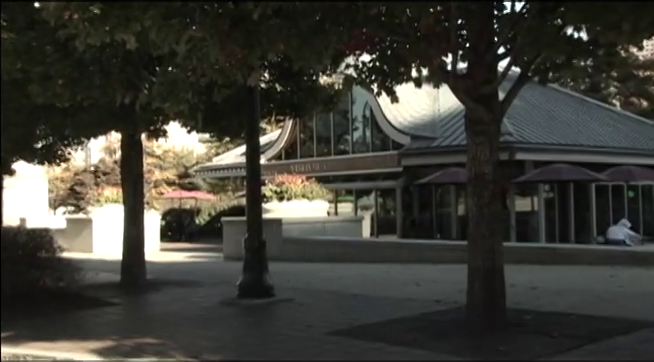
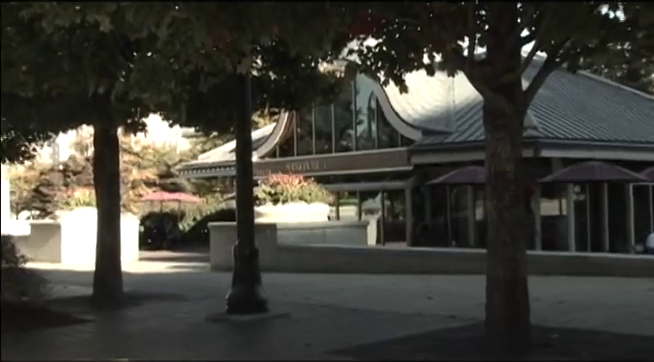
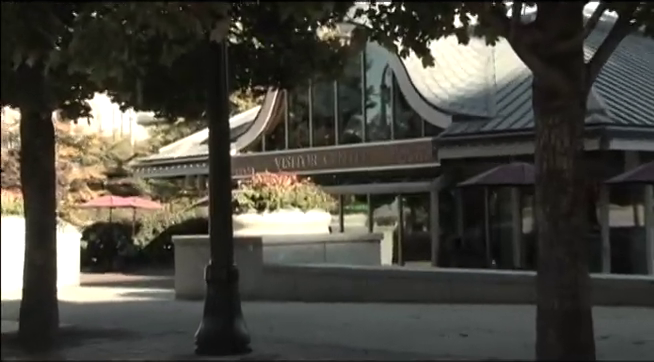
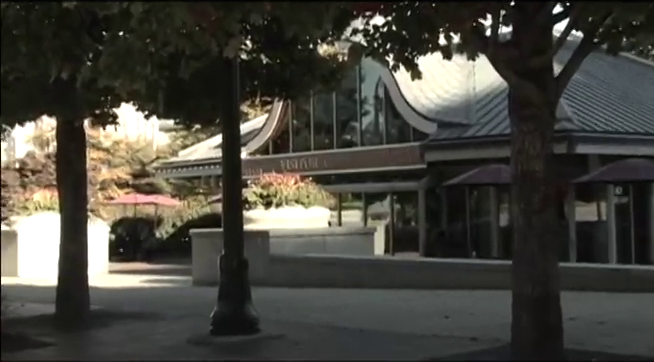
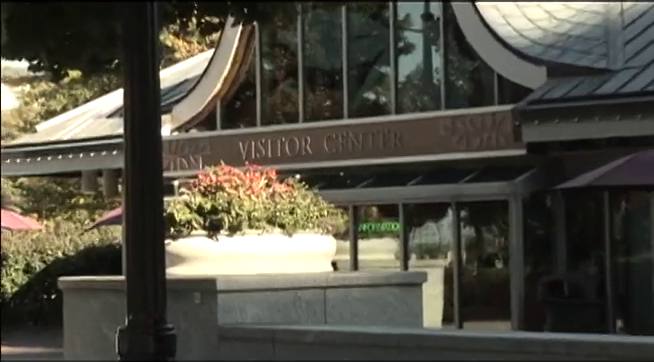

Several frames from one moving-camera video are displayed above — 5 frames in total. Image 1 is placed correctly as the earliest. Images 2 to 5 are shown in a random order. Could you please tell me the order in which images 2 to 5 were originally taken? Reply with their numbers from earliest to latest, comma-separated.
2, 4, 3, 5
